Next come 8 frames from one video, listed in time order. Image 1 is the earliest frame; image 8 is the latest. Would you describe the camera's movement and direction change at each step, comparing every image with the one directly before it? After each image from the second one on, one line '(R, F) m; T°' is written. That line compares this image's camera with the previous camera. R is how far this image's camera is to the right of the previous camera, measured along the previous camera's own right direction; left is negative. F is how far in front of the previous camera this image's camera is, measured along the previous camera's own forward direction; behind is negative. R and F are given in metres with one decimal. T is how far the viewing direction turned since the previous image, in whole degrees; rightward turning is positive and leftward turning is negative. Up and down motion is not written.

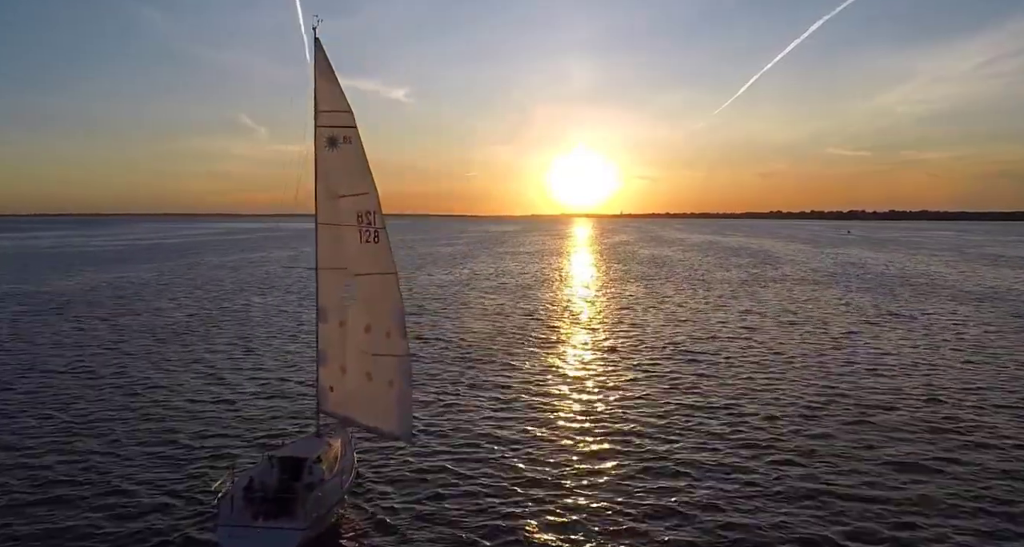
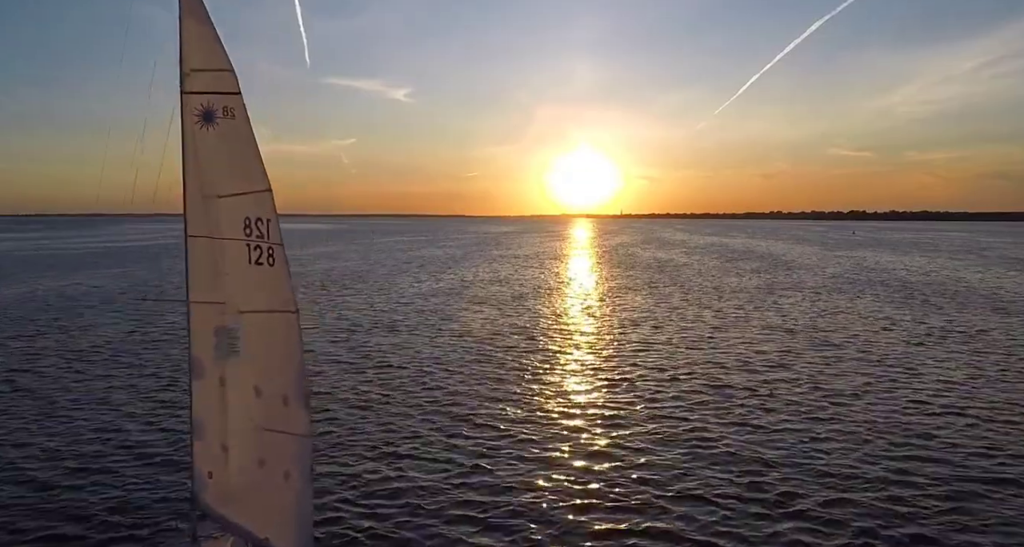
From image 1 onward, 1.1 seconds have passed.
(+0.5, +4.0) m; 0°
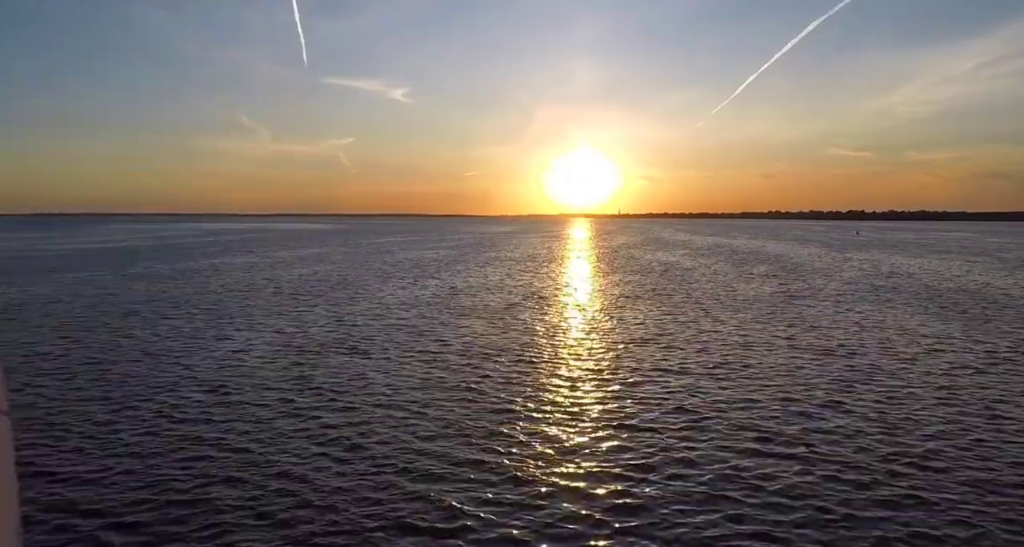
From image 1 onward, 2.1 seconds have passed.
(+0.4, +3.8) m; 0°
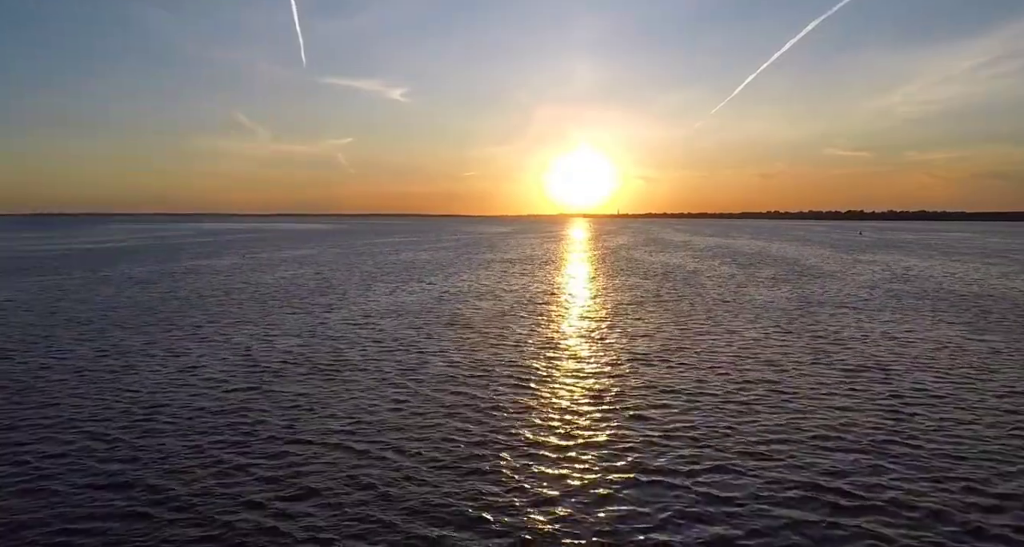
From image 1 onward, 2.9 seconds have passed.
(+0.3, +2.8) m; 0°
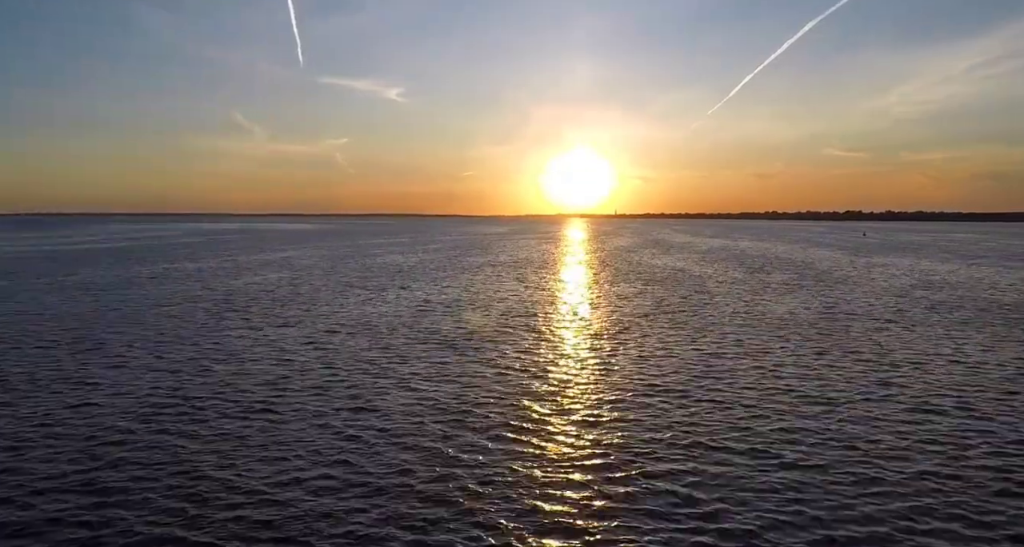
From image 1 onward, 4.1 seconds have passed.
(+0.4, +4.1) m; 0°
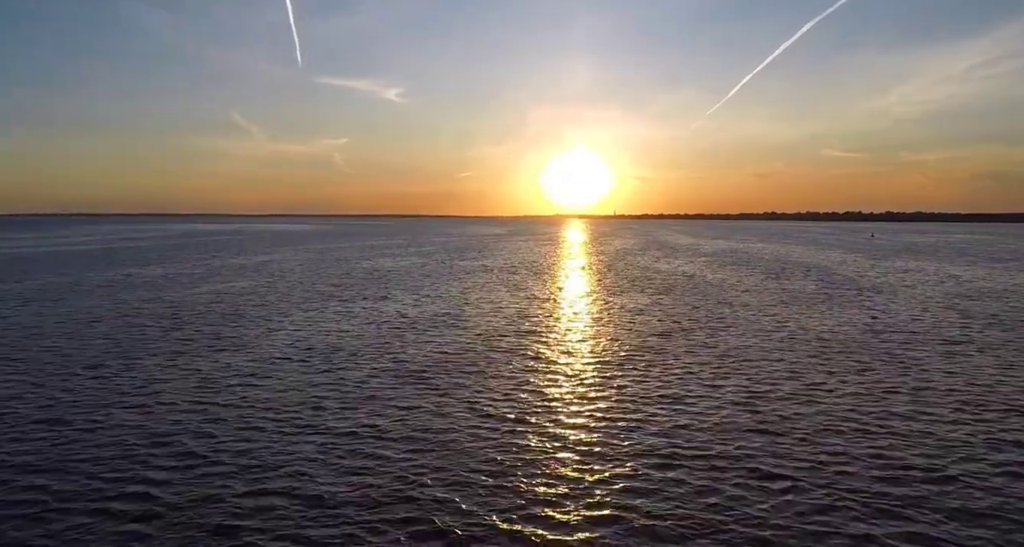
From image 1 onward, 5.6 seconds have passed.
(+0.3, +5.3) m; 0°
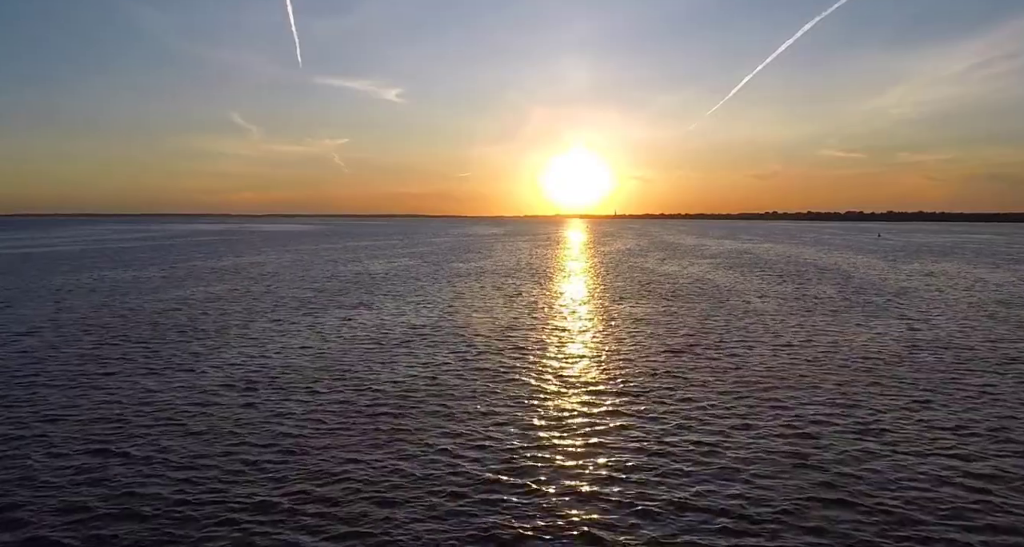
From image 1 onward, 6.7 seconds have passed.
(+0.3, +4.0) m; 0°
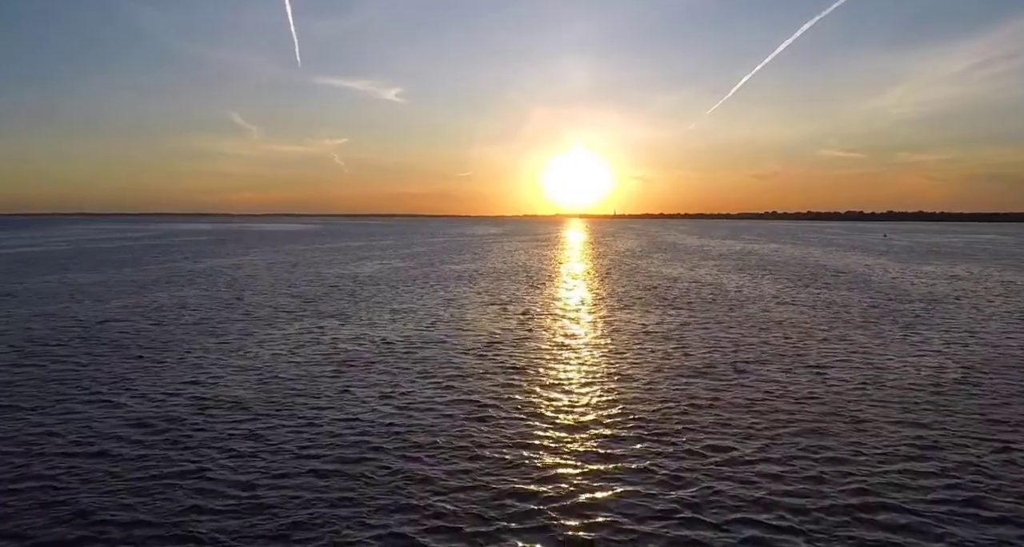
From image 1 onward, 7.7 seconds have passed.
(+0.3, +3.6) m; 0°
